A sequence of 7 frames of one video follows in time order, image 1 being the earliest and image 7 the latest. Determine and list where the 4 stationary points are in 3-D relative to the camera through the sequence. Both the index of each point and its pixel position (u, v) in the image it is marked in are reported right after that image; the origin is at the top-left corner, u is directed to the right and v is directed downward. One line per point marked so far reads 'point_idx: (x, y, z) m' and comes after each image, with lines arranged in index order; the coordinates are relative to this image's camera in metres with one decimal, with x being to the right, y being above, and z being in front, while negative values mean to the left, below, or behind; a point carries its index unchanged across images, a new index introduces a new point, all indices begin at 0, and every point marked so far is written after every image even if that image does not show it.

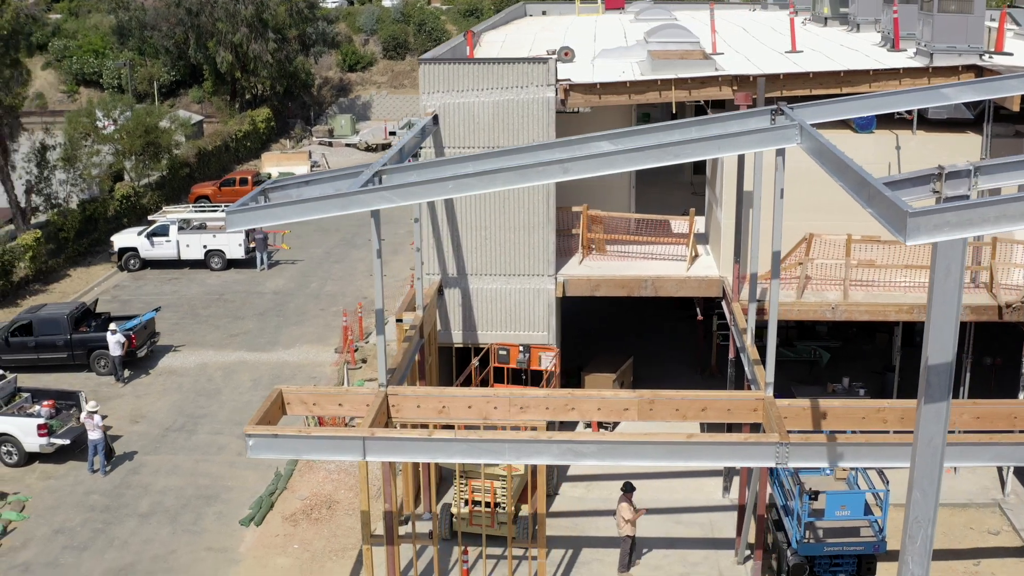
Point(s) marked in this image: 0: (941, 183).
0: (+2.9, +0.7, +7.3) m
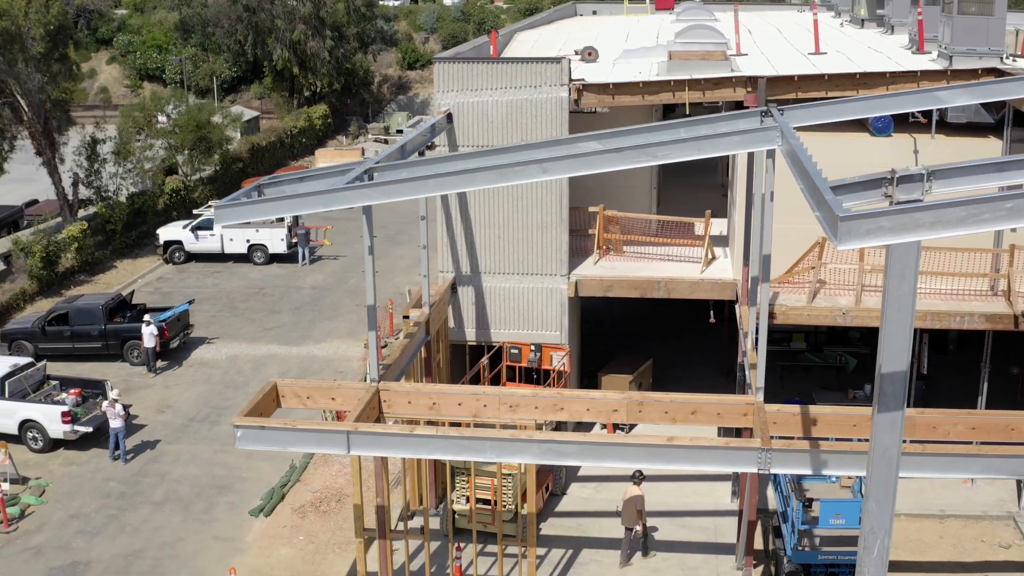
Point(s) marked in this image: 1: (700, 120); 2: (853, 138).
0: (+2.6, +0.7, +7.1) m
1: (+2.0, +1.8, +11.2) m
2: (+5.4, +2.3, +16.7) m
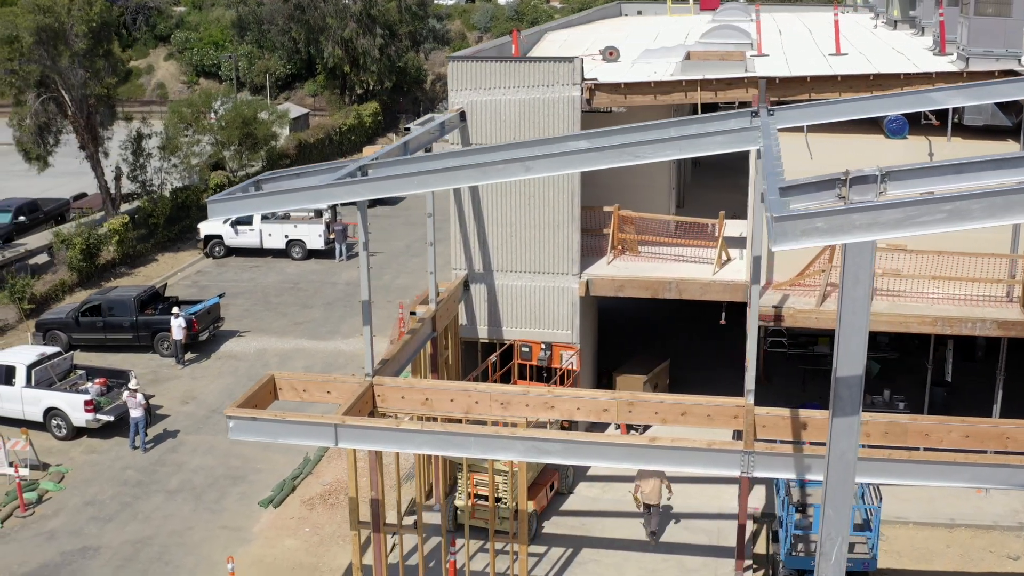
0: (+2.2, +0.7, +7.1) m
1: (+1.9, +1.8, +11.2) m
2: (+5.5, +2.3, +16.4) m
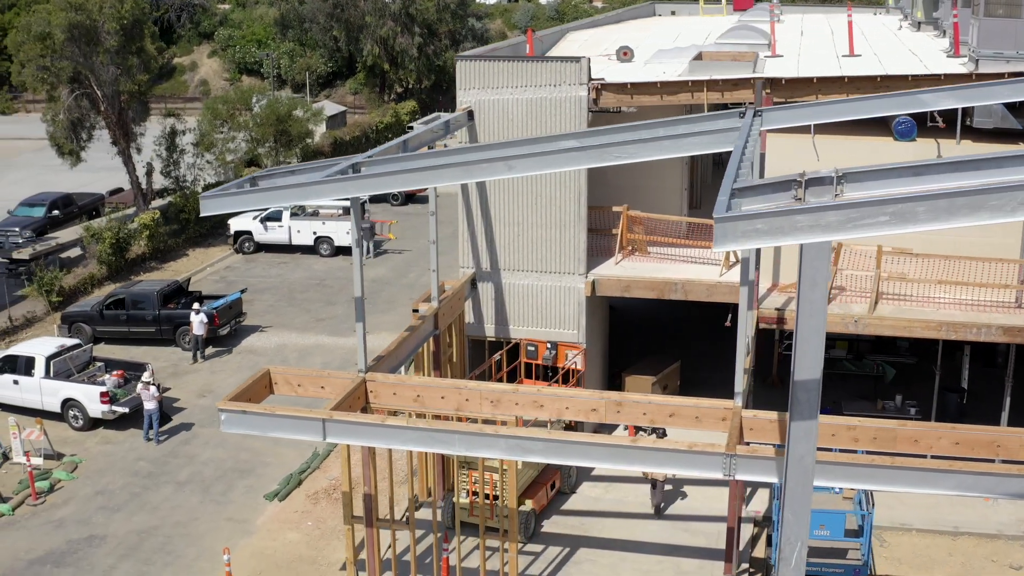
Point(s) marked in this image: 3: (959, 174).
0: (+1.9, +0.6, +7.0) m
1: (+1.7, +1.8, +11.1) m
2: (+5.6, +2.2, +16.3) m
3: (+2.9, +0.8, +7.0) m
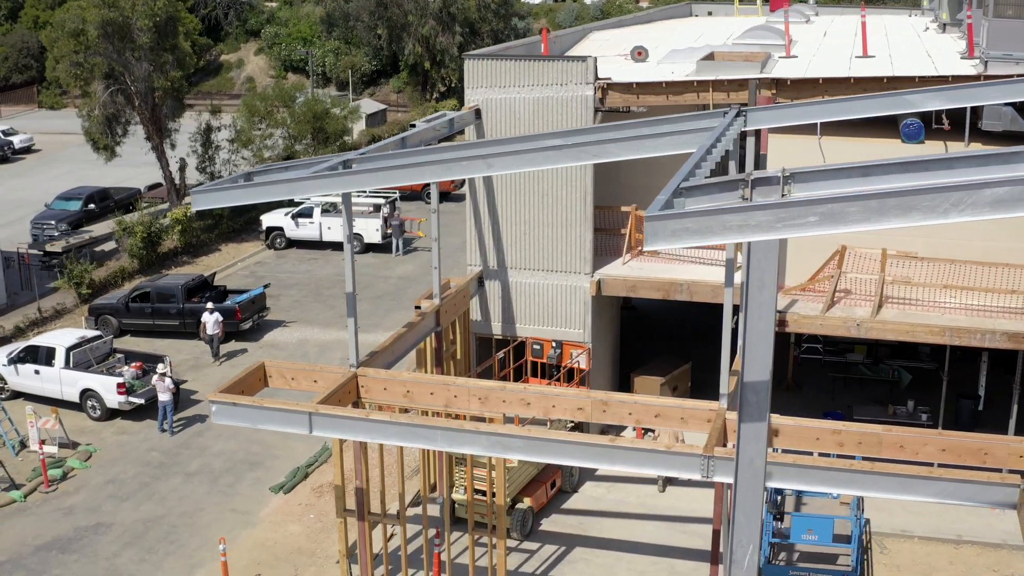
0: (+1.6, +0.6, +7.0) m
1: (+1.6, +1.8, +11.1) m
2: (+5.6, +2.2, +16.1) m
3: (+2.6, +0.7, +6.9) m
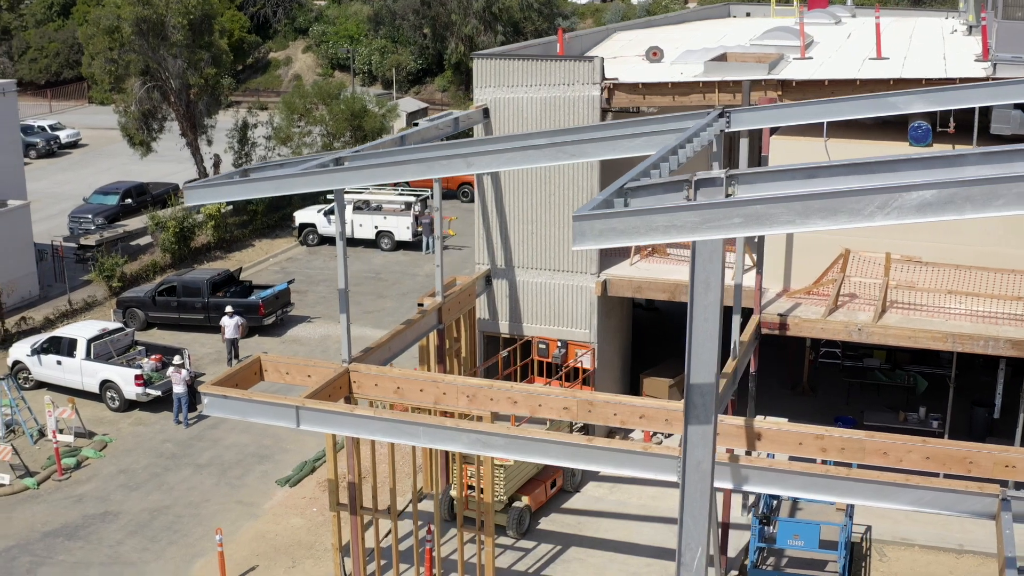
0: (+1.2, +0.6, +7.0) m
1: (+1.4, +1.8, +11.1) m
2: (+5.6, +2.1, +15.9) m
3: (+2.2, +0.7, +6.9) m
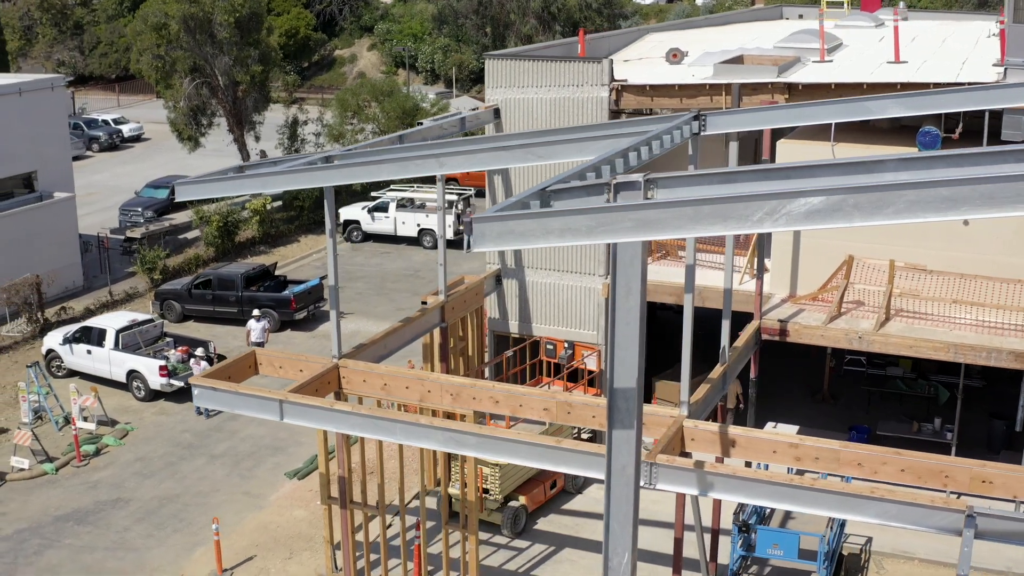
0: (+0.7, +0.6, +7.0) m
1: (+1.1, +1.7, +11.1) m
2: (+5.6, +2.0, +15.6) m
3: (+1.7, +0.7, +6.8) m
